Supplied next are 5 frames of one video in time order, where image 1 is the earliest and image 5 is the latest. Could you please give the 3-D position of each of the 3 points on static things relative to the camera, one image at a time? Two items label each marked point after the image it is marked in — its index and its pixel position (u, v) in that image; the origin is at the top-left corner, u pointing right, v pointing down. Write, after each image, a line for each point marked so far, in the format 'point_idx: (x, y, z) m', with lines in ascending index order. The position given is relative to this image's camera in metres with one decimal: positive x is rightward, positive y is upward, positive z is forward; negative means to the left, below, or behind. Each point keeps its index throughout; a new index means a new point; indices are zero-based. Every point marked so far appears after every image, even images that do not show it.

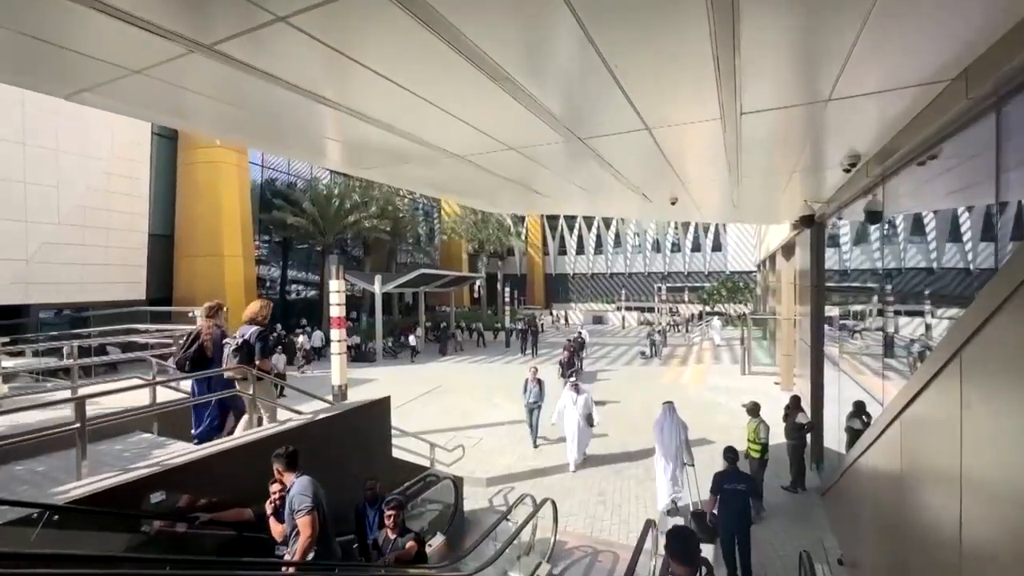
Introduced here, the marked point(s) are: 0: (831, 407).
0: (+5.3, -2.0, +9.8) m
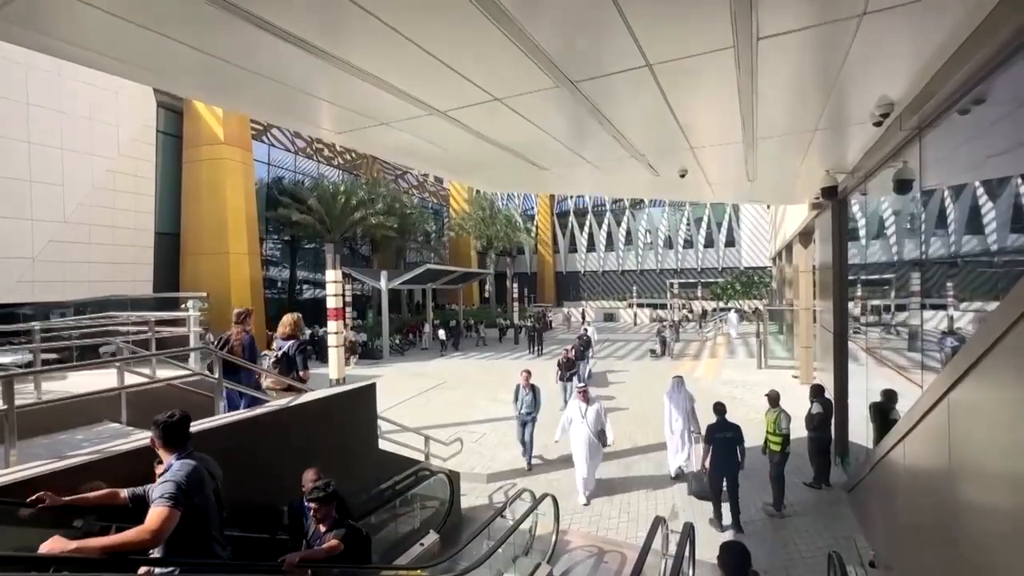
0: (+5.4, -1.8, +9.2) m
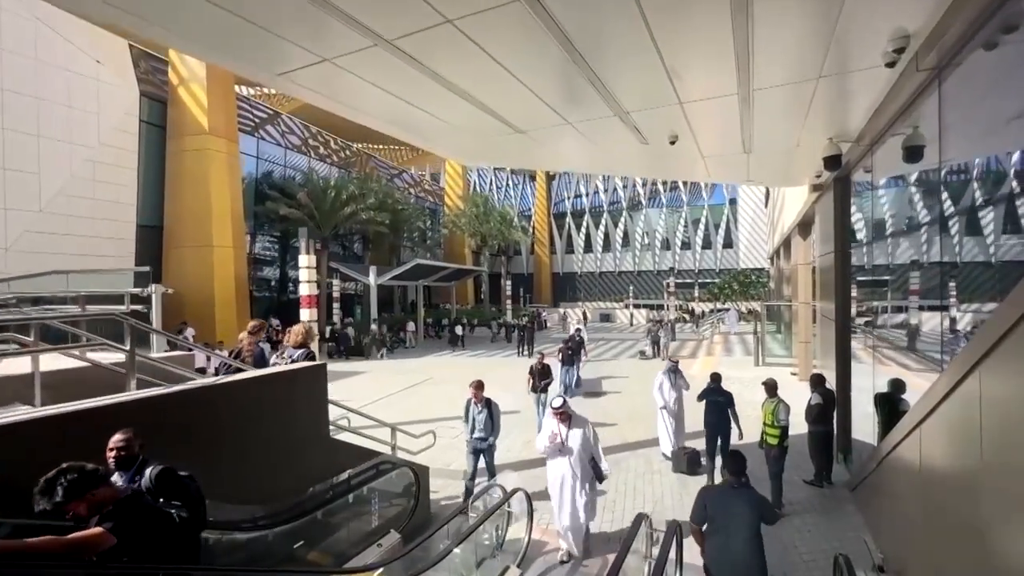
0: (+5.1, -1.6, +8.6) m
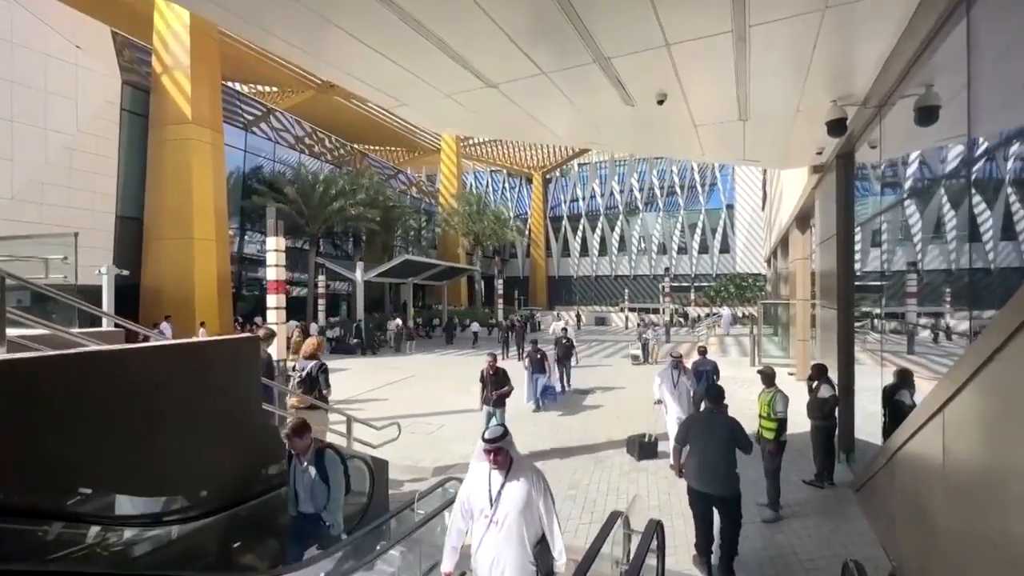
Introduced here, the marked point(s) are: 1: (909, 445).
0: (+4.8, -1.4, +8.0) m
1: (+3.4, -1.3, +5.0) m
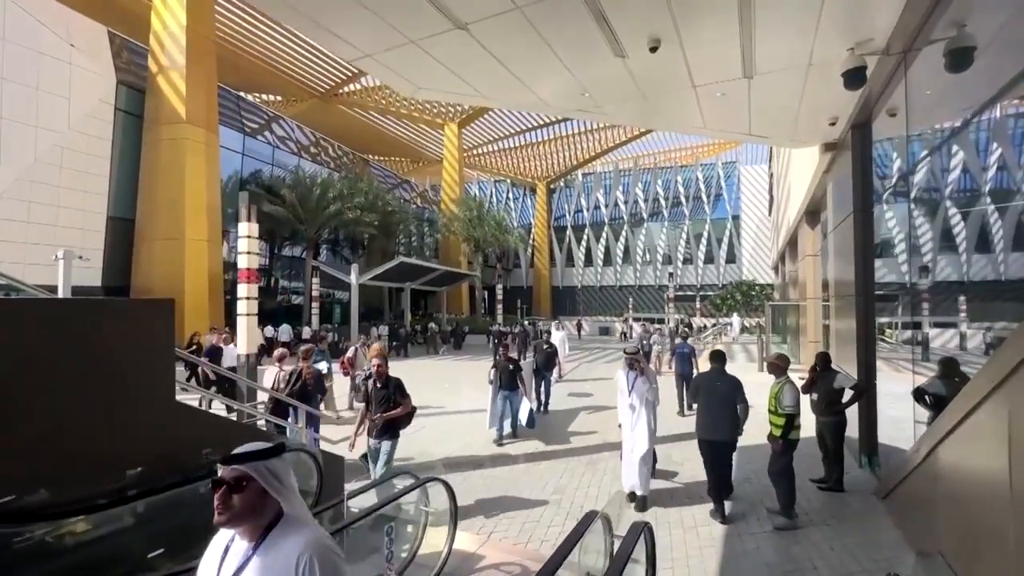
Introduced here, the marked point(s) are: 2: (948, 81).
0: (+4.6, -1.2, +7.3) m
1: (+3.2, -1.1, +4.3) m
2: (+3.7, +1.7, +4.9) m
